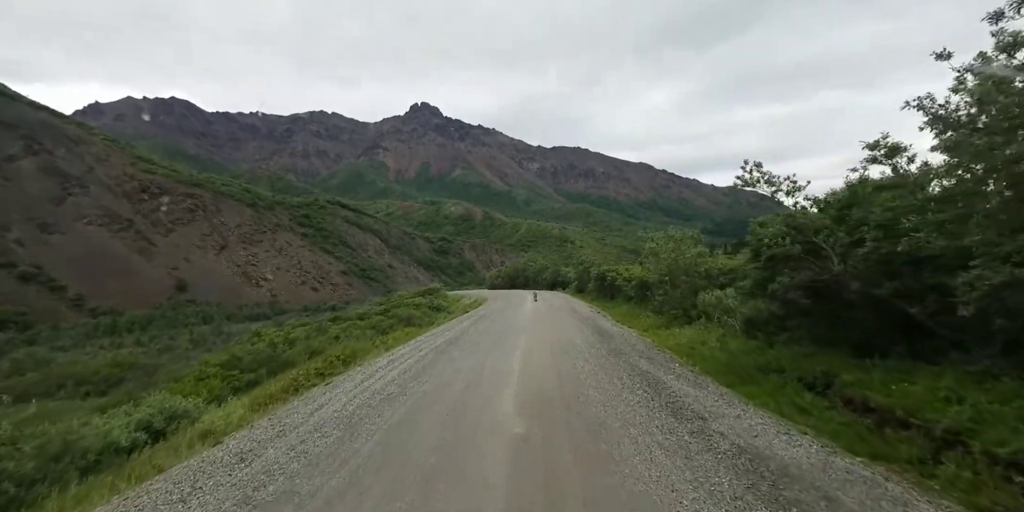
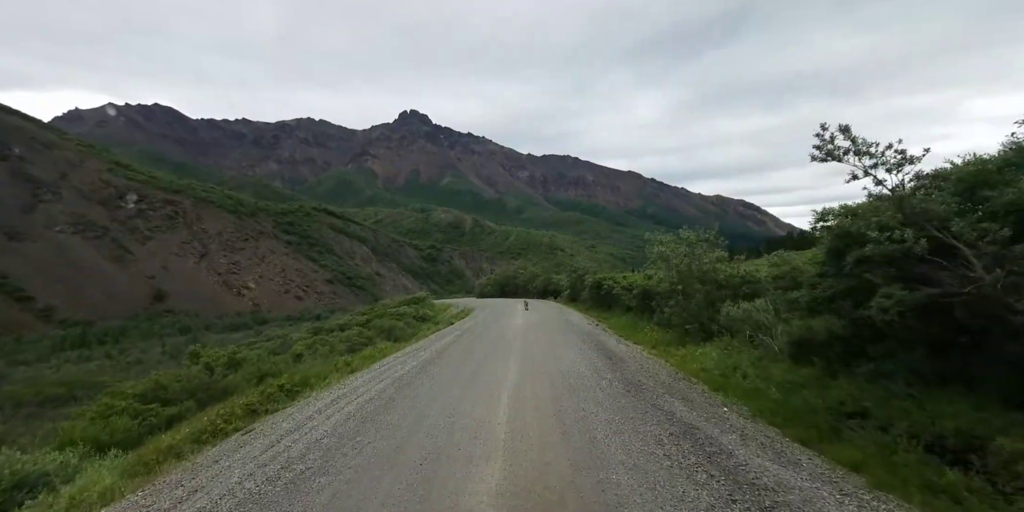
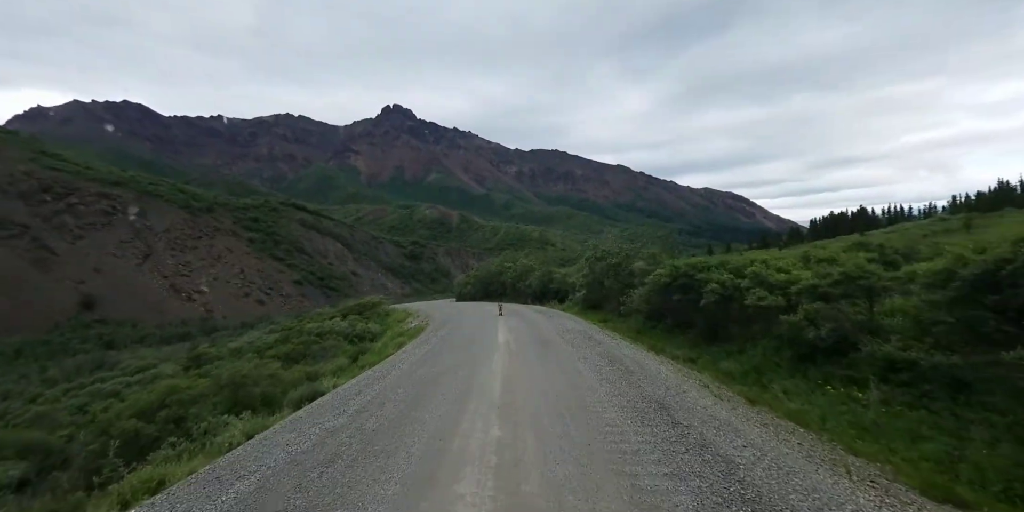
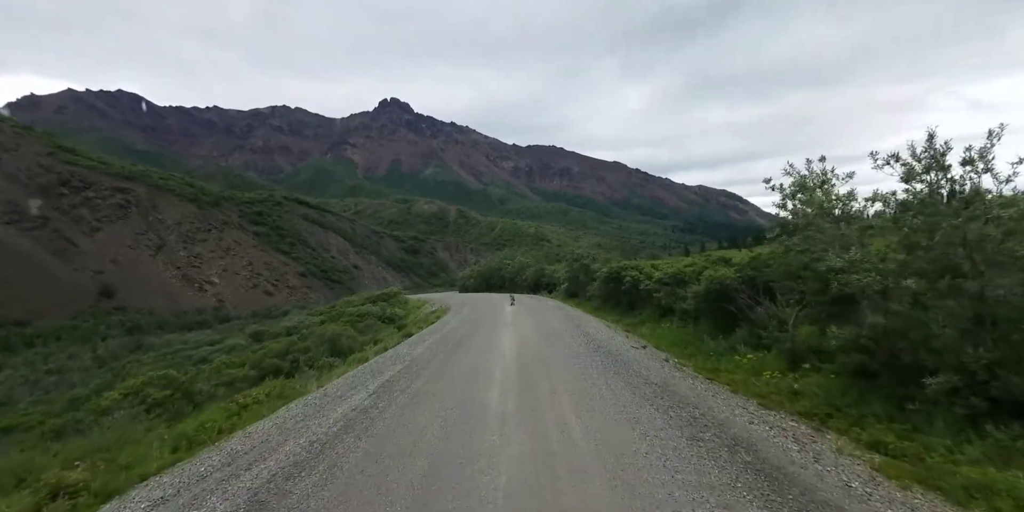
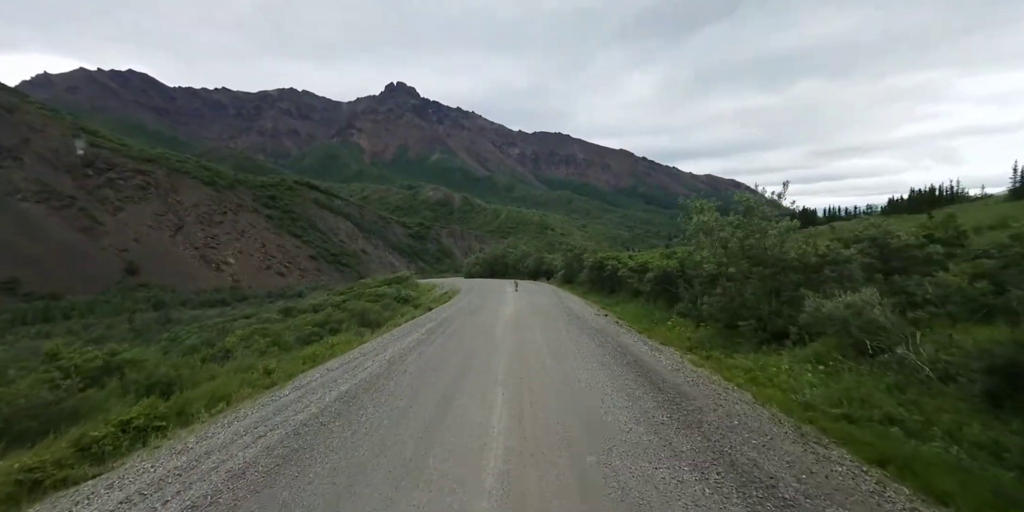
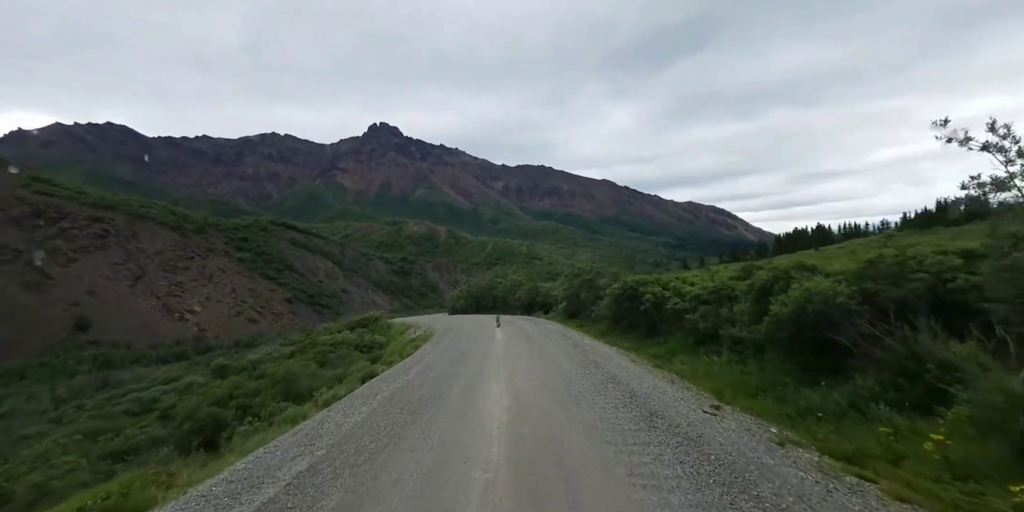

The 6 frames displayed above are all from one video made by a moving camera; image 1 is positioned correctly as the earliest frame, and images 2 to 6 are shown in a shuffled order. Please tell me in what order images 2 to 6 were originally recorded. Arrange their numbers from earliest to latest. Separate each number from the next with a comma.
2, 5, 4, 6, 3
